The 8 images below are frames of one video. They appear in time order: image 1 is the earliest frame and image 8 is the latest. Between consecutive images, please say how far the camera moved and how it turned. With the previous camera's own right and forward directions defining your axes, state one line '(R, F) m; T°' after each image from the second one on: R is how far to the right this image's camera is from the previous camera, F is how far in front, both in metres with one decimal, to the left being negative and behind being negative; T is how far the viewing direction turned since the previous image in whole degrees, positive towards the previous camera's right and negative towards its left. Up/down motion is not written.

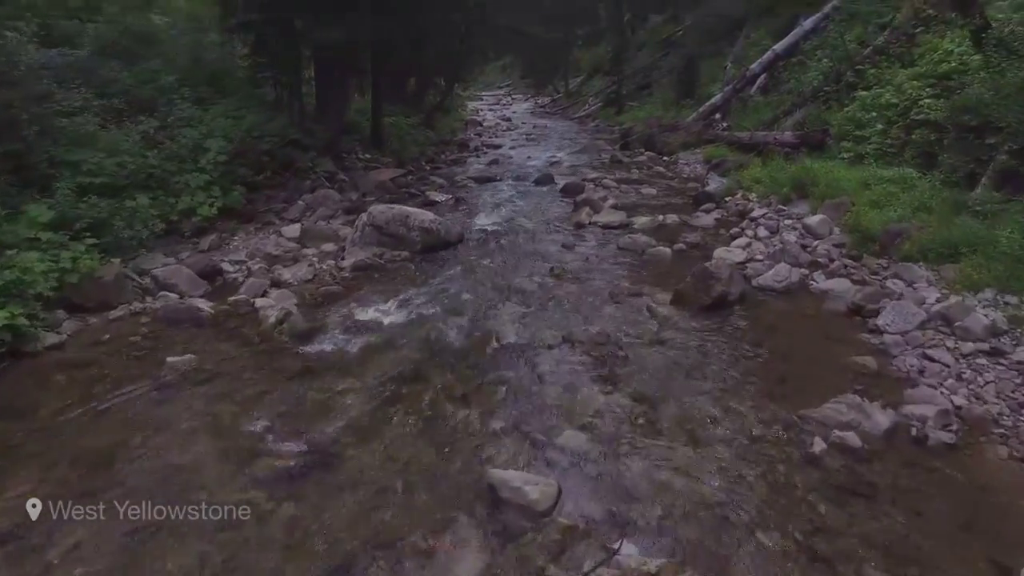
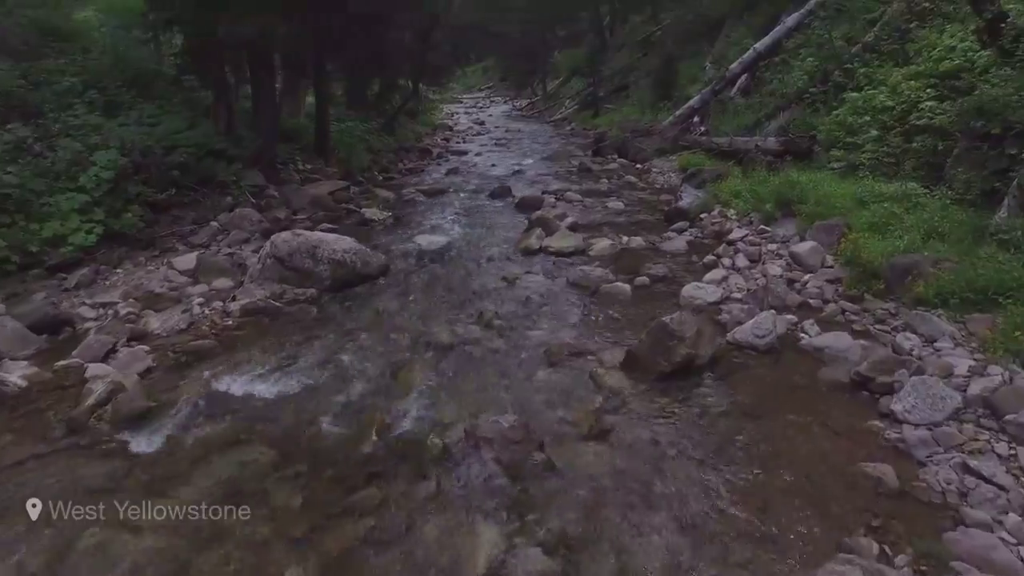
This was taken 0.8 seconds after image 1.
(+0.7, +1.7) m; +1°
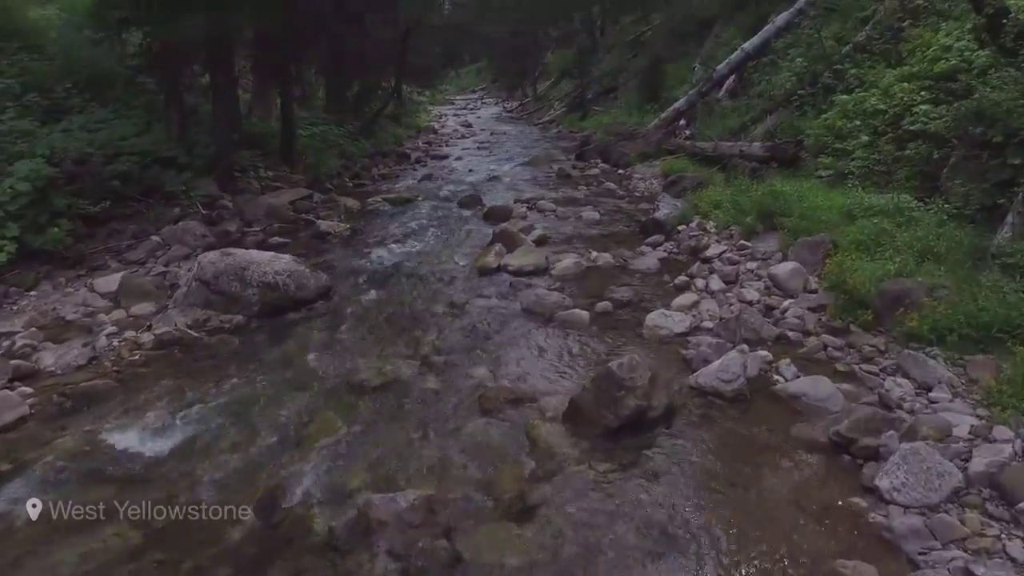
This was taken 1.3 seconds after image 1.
(+0.5, +0.9) m; 0°
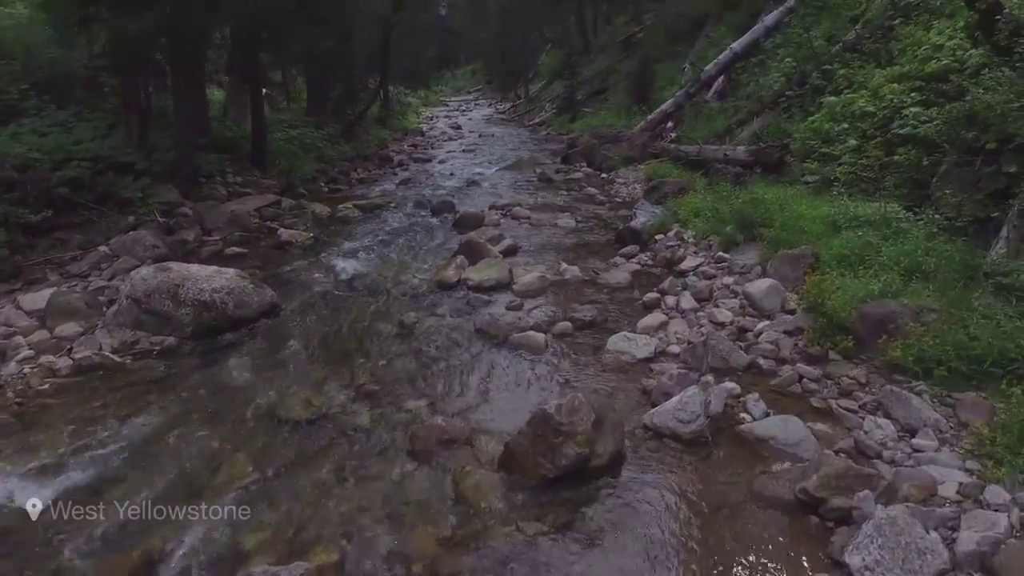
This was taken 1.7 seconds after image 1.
(+0.5, +0.6) m; 0°
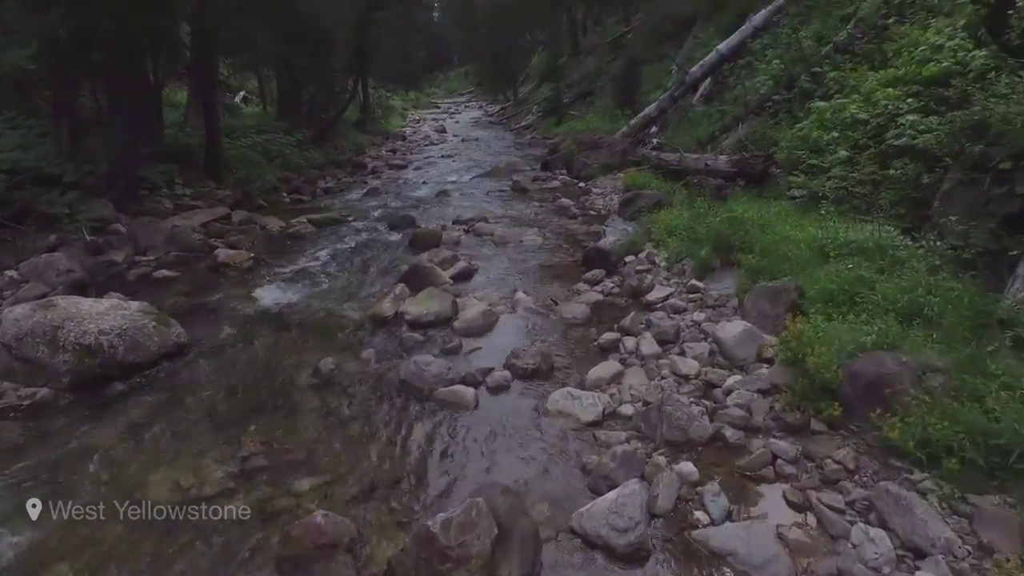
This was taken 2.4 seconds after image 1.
(+0.6, +1.0) m; 0°
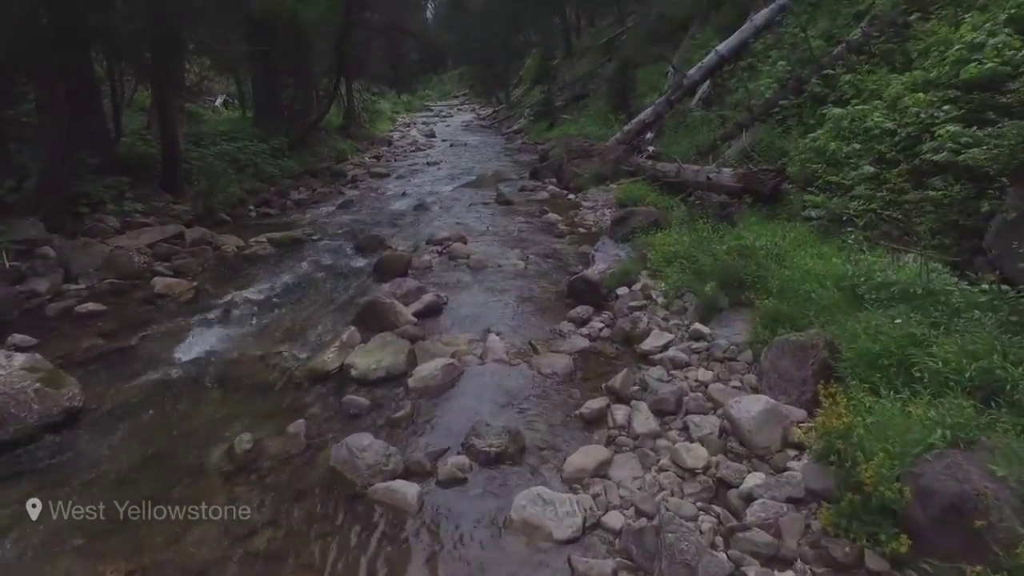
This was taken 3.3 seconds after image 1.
(+0.3, +1.3) m; 0°
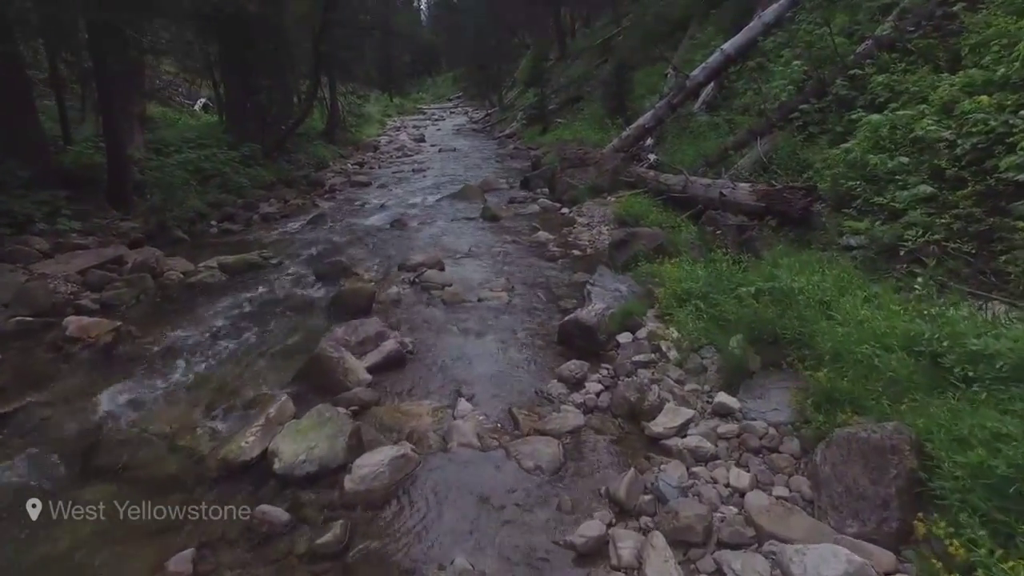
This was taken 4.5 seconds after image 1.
(+0.2, +1.5) m; 0°
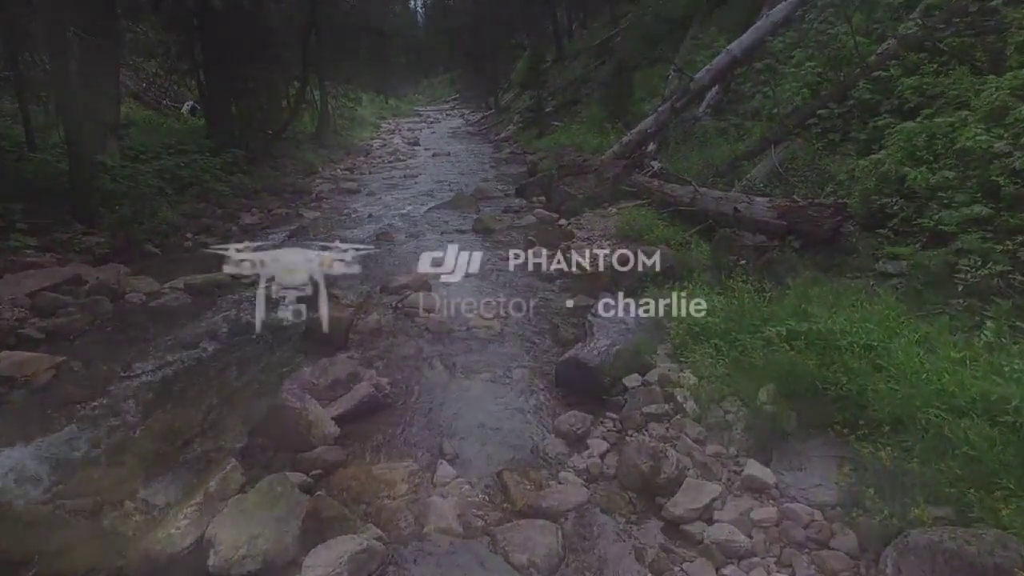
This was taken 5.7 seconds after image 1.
(+0.1, +0.9) m; 0°
